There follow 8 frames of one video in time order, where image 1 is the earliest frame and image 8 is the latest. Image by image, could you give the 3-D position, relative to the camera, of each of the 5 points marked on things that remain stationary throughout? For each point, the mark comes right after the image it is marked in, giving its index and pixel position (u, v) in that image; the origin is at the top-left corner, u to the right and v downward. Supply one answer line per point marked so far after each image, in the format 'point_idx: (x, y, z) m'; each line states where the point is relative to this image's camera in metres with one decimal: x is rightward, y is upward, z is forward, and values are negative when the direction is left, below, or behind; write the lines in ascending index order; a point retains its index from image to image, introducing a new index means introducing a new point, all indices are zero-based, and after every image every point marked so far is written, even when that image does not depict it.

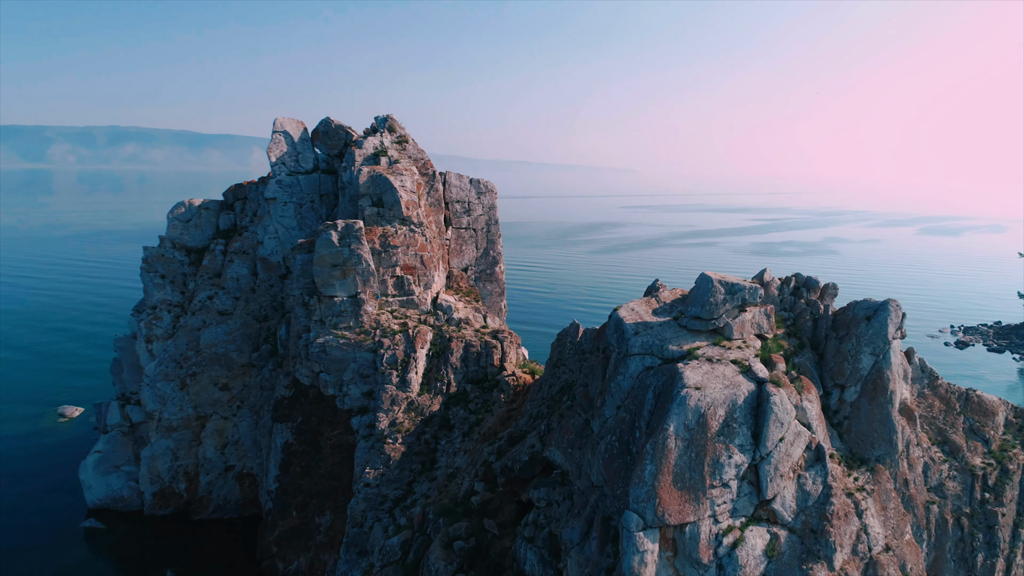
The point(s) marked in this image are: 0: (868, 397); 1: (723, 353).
0: (+10.8, -3.3, +15.2) m
1: (+6.3, -2.0, +15.0) m
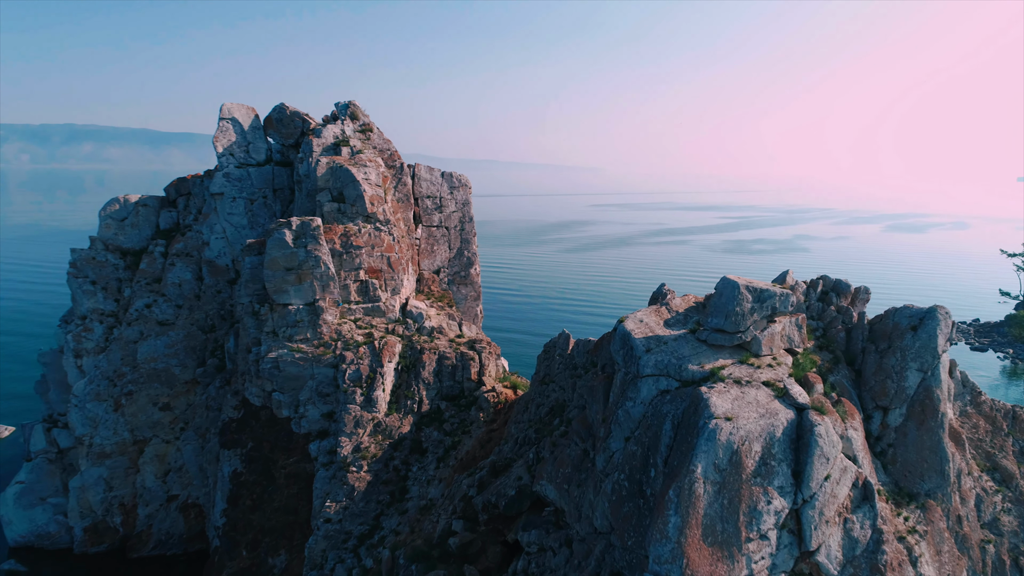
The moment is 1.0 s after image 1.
0: (+10.5, -3.4, +13.0) m
1: (+6.0, -2.1, +12.5) m
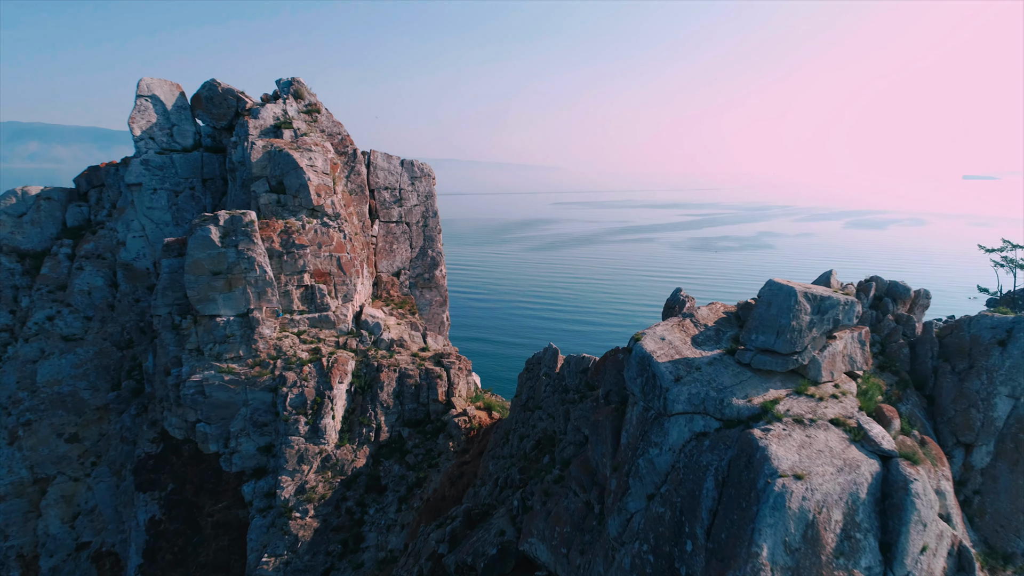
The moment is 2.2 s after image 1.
0: (+10.2, -3.5, +10.3) m
1: (+5.8, -2.3, +9.5) m
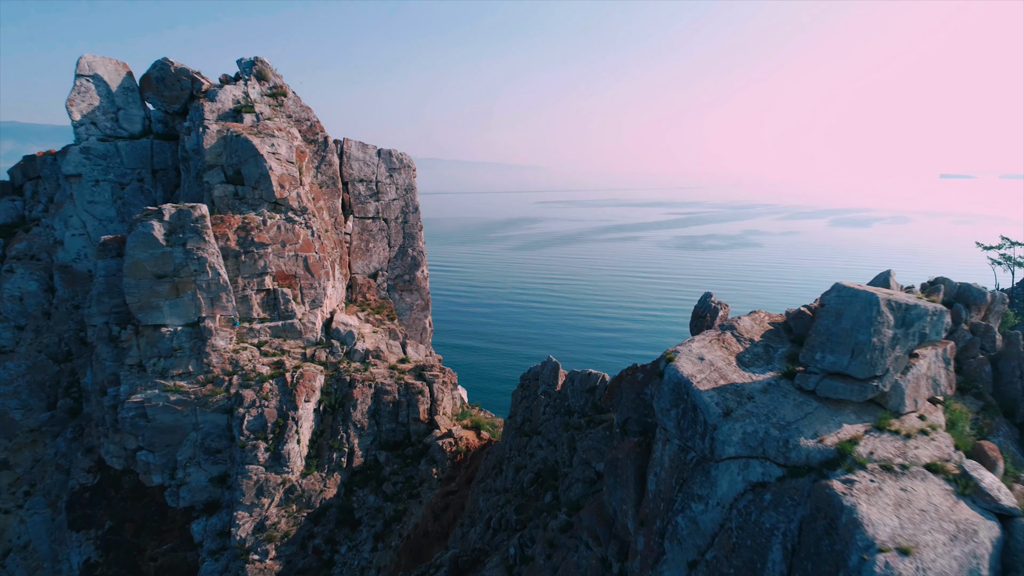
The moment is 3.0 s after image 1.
0: (+10.2, -3.6, +8.3) m
1: (+5.8, -2.4, +7.4) m
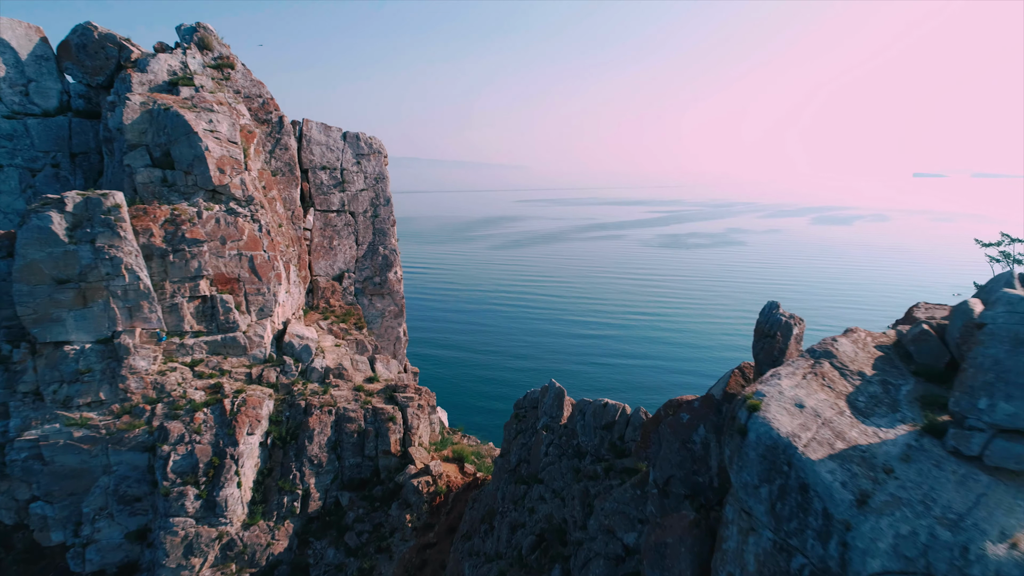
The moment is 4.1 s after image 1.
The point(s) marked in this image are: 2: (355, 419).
0: (+10.3, -3.7, +5.8) m
1: (+5.9, -2.5, +4.7) m
2: (-4.7, -3.9, +15.1) m
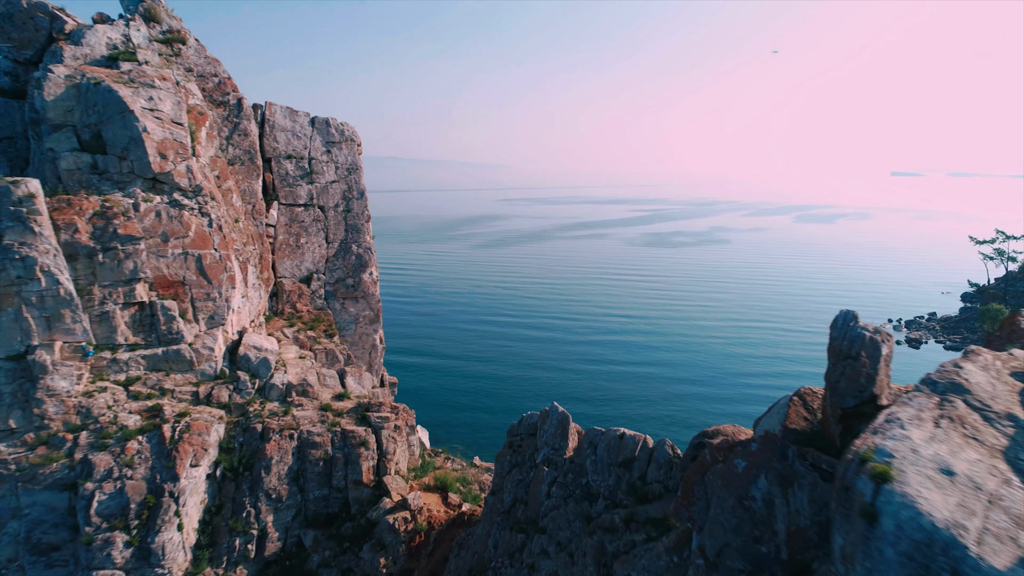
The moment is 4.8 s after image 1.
0: (+10.3, -3.7, +4.2) m
1: (+6.0, -2.6, +2.9) m
2: (-5.0, -4.0, +13.0) m
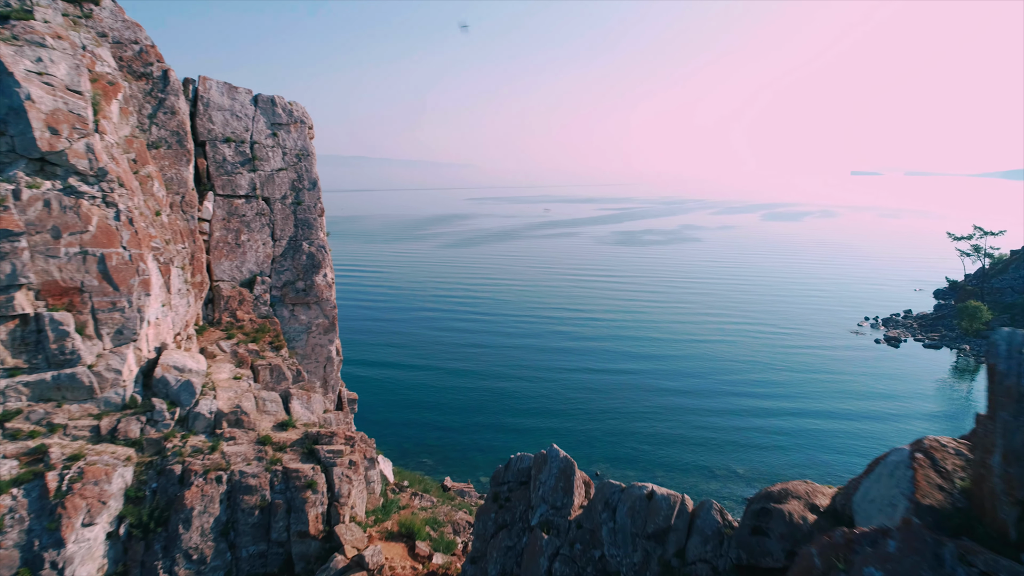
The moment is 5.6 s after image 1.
0: (+10.4, -3.7, +2.6) m
1: (+6.2, -2.6, +1.1) m
2: (-5.4, -4.2, +10.5) m
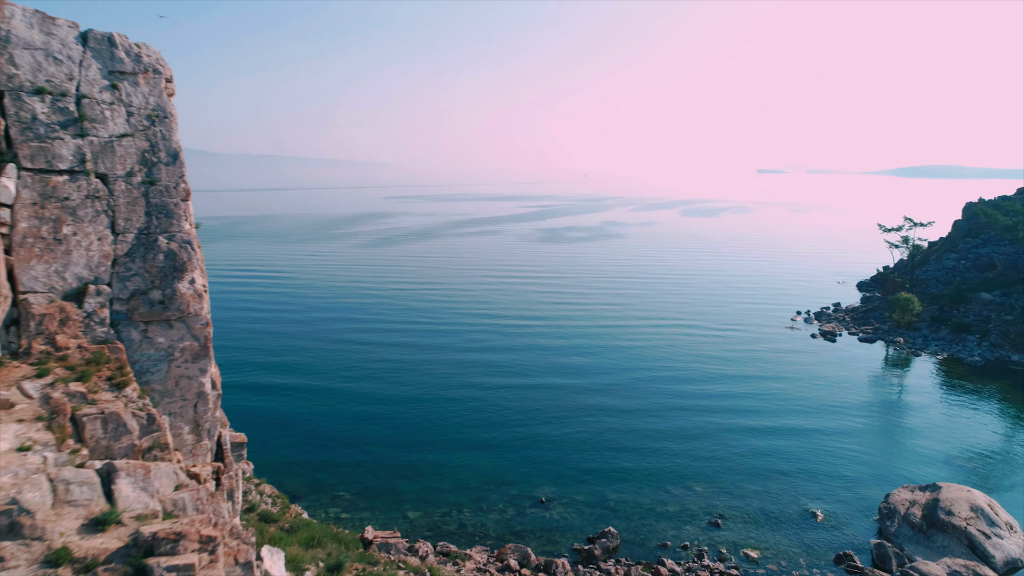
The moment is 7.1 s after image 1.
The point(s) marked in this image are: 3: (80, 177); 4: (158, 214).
0: (+10.8, -3.8, +0.7) m
1: (+6.8, -2.7, -1.4) m
2: (-5.9, -4.5, +6.3) m
3: (-10.1, +2.6, +11.8) m
4: (-8.9, +1.9, +12.8) m
